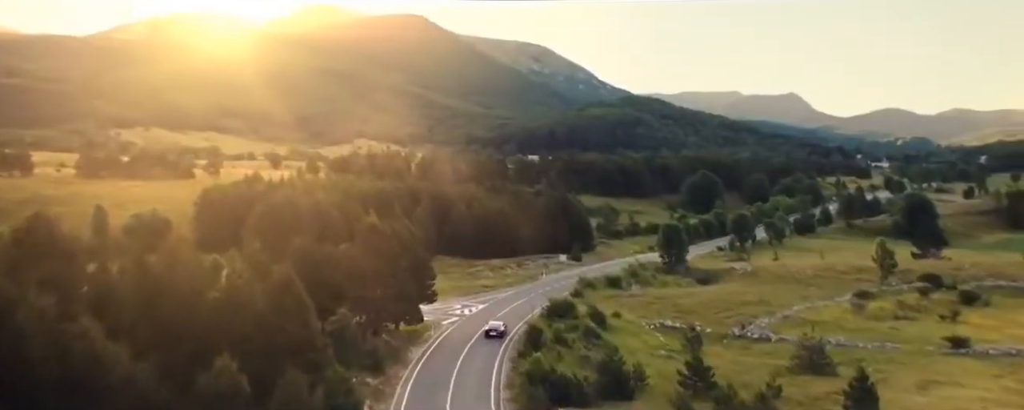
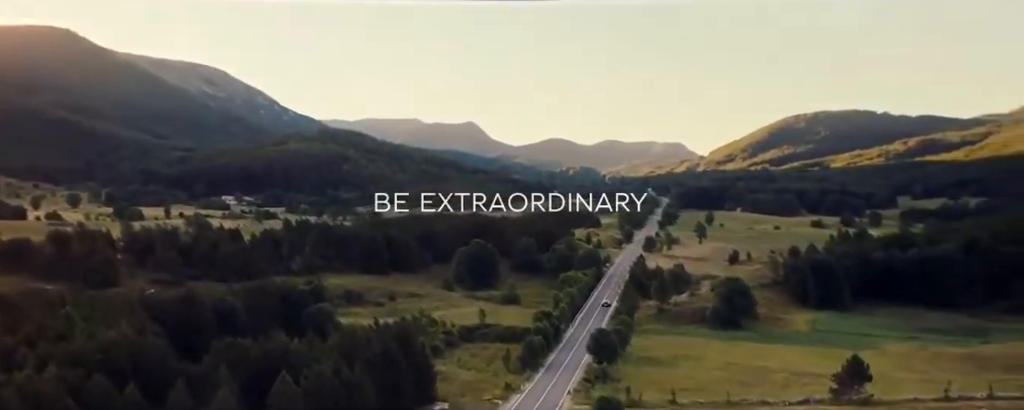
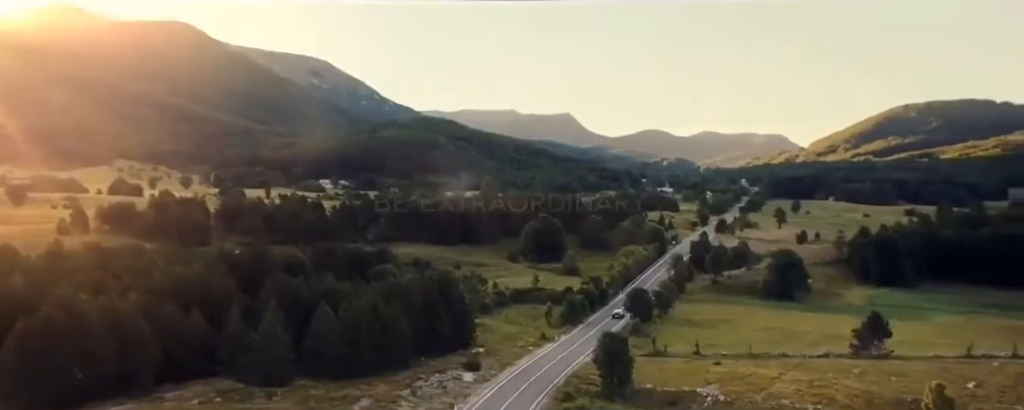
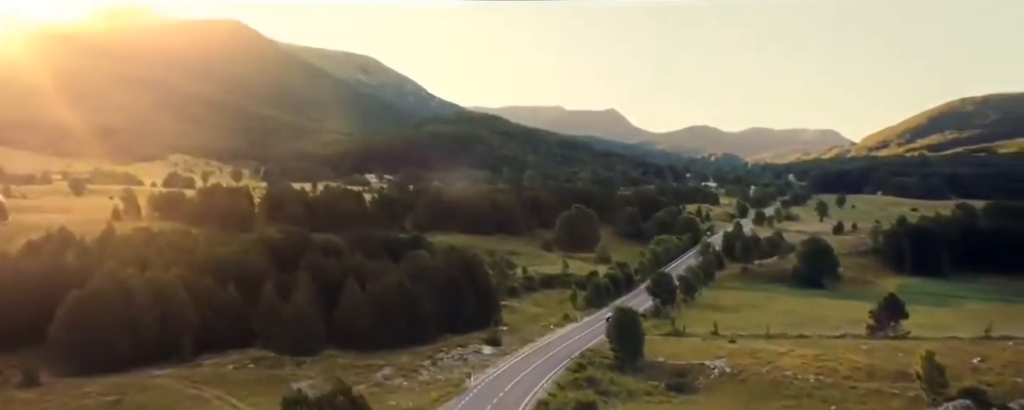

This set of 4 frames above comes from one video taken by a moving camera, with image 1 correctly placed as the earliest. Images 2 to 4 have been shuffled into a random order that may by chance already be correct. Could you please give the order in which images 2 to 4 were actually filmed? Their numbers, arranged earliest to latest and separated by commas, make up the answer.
4, 3, 2
